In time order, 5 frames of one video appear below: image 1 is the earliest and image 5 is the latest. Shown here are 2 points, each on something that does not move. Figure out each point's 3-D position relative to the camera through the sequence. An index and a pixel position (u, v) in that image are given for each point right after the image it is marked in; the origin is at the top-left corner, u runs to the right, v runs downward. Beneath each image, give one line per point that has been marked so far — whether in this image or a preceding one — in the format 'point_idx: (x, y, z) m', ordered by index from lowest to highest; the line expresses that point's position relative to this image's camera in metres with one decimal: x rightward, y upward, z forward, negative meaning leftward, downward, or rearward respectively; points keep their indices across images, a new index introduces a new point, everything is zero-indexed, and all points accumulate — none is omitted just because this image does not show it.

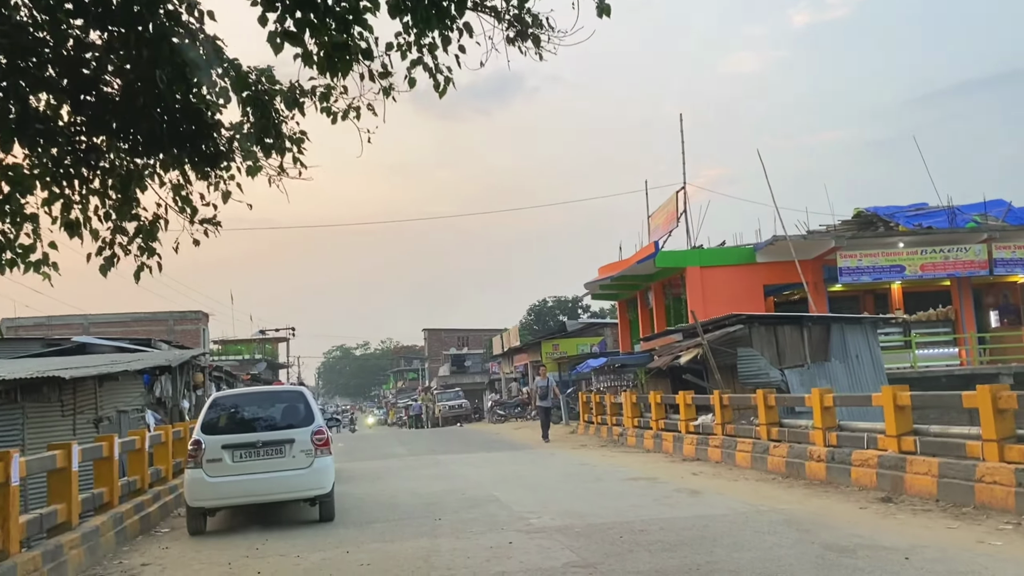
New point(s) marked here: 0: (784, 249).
0: (+5.4, +0.8, +17.5) m
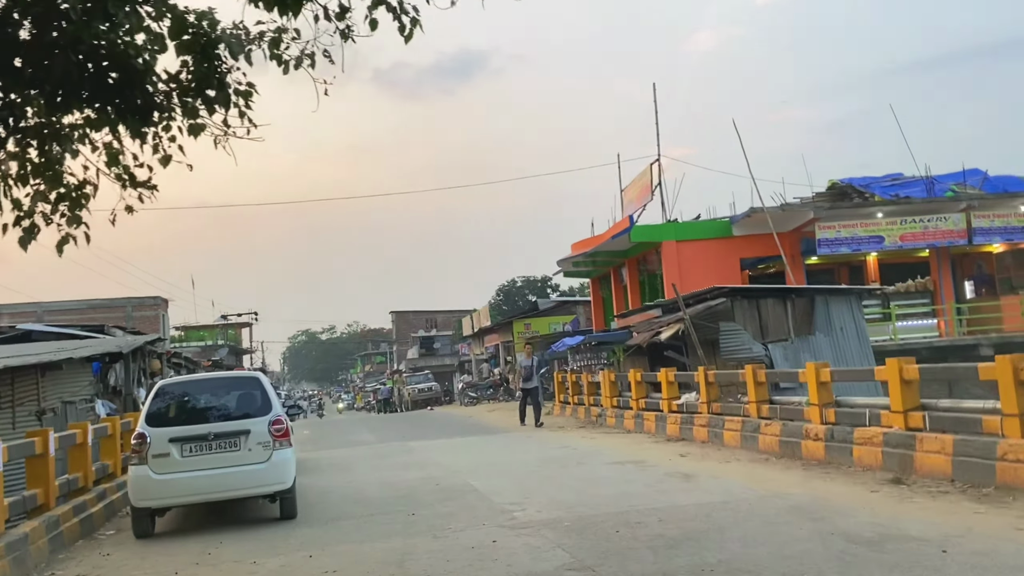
0: (+4.8, +1.3, +17.1) m
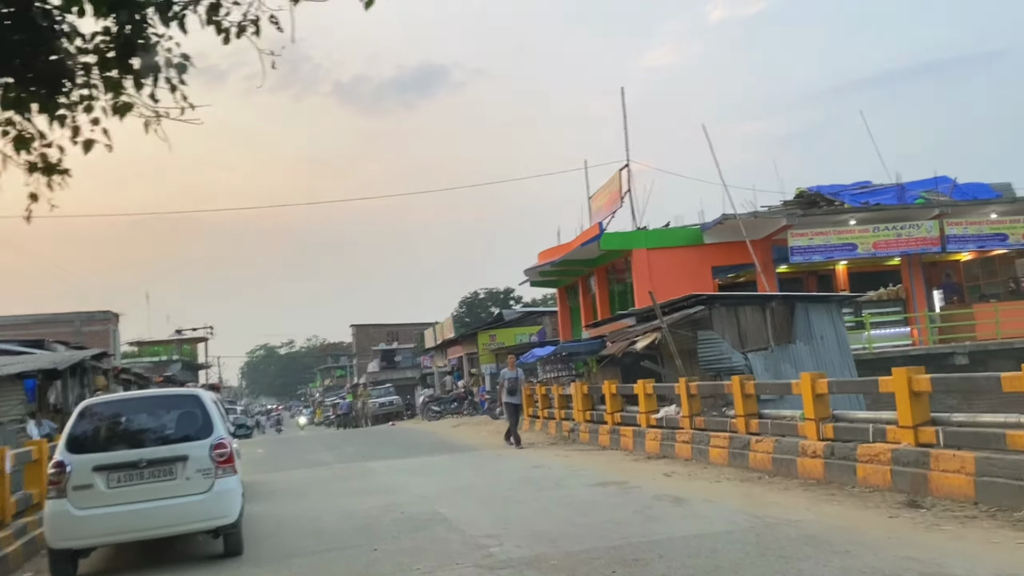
0: (+4.2, +1.1, +16.6) m
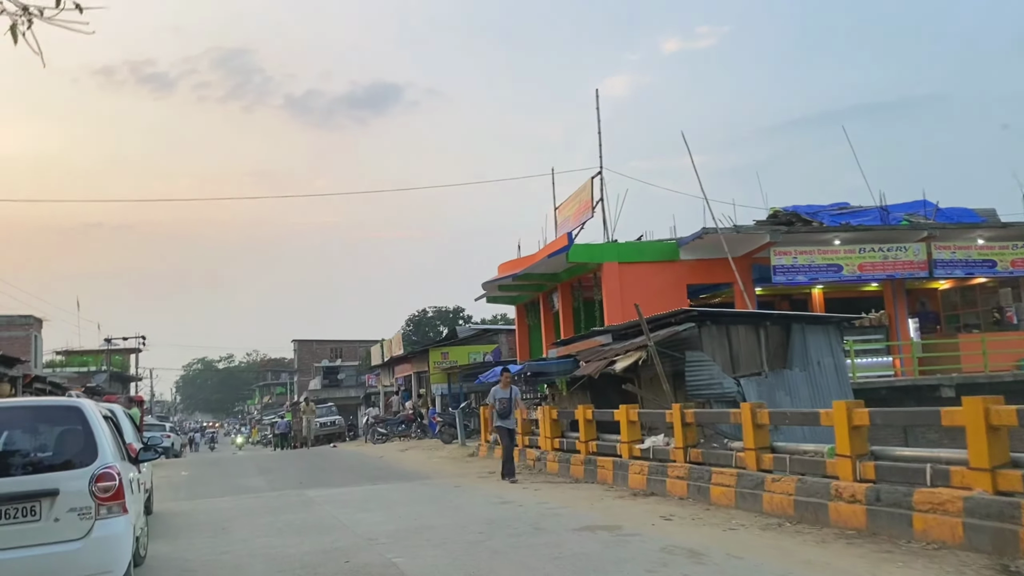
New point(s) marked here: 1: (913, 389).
0: (+3.5, +0.8, +15.5) m
1: (+7.1, -1.8, +15.7) m
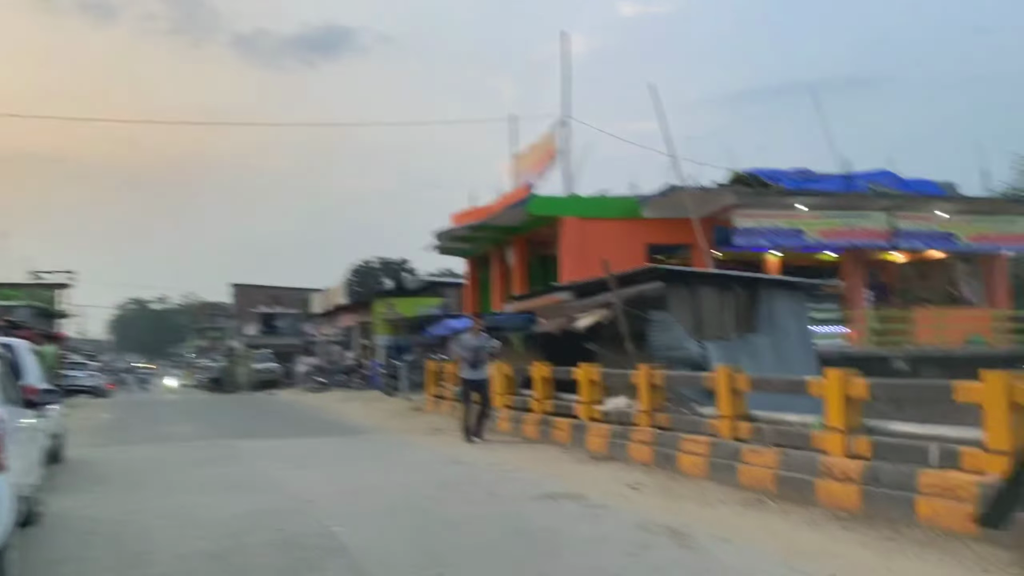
0: (+2.8, +1.4, +15.0) m
1: (+6.2, -1.3, +15.4) m
